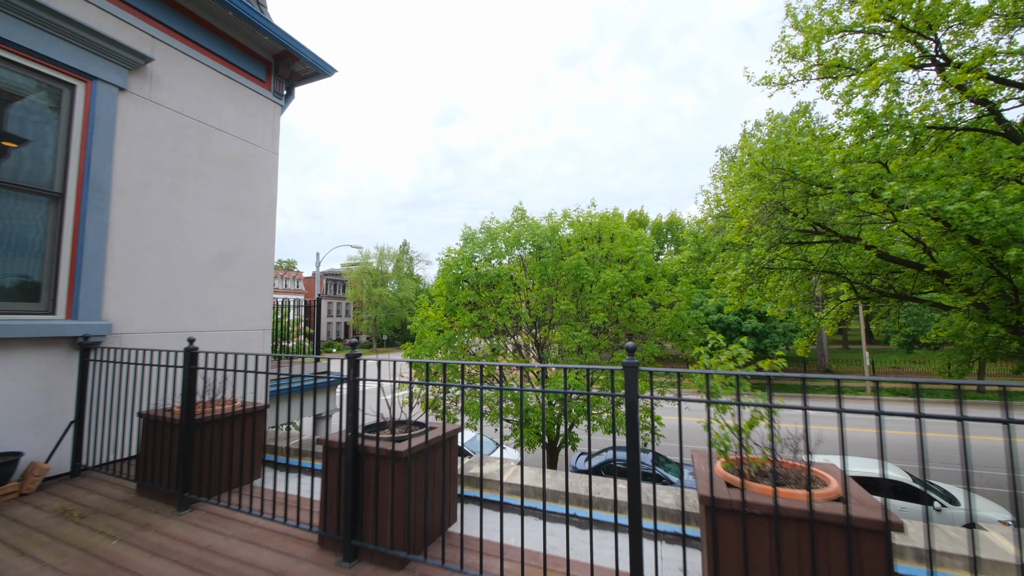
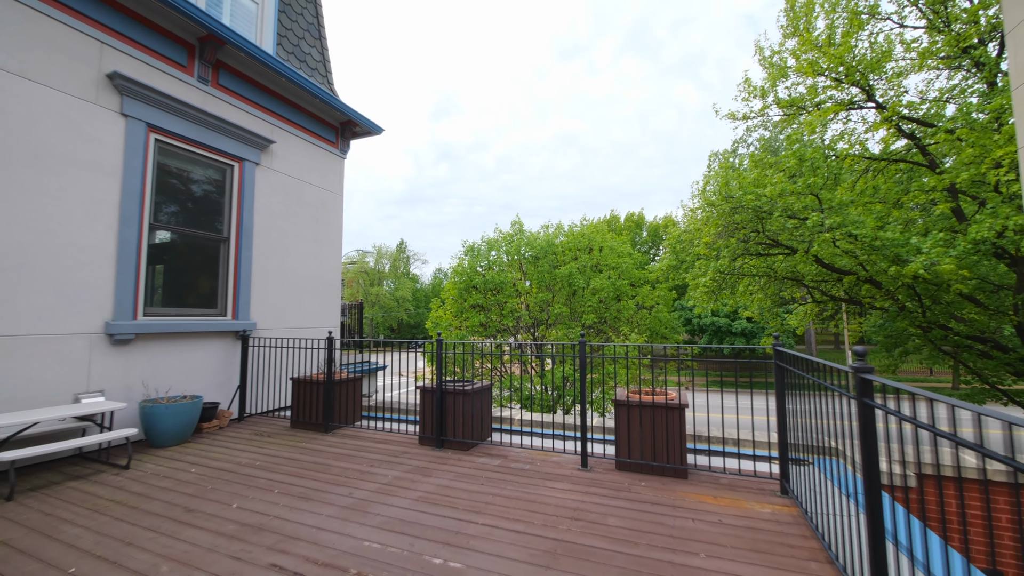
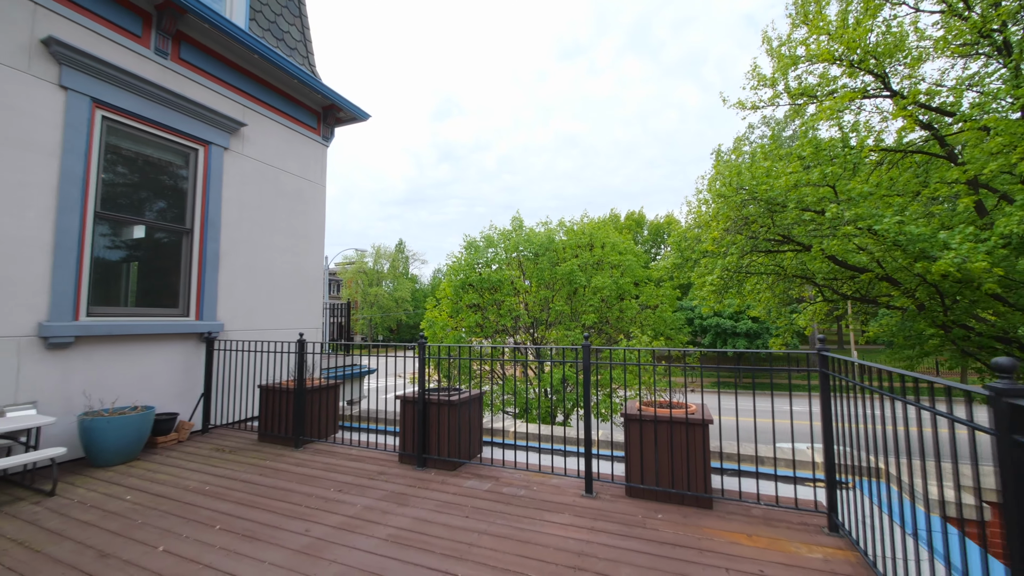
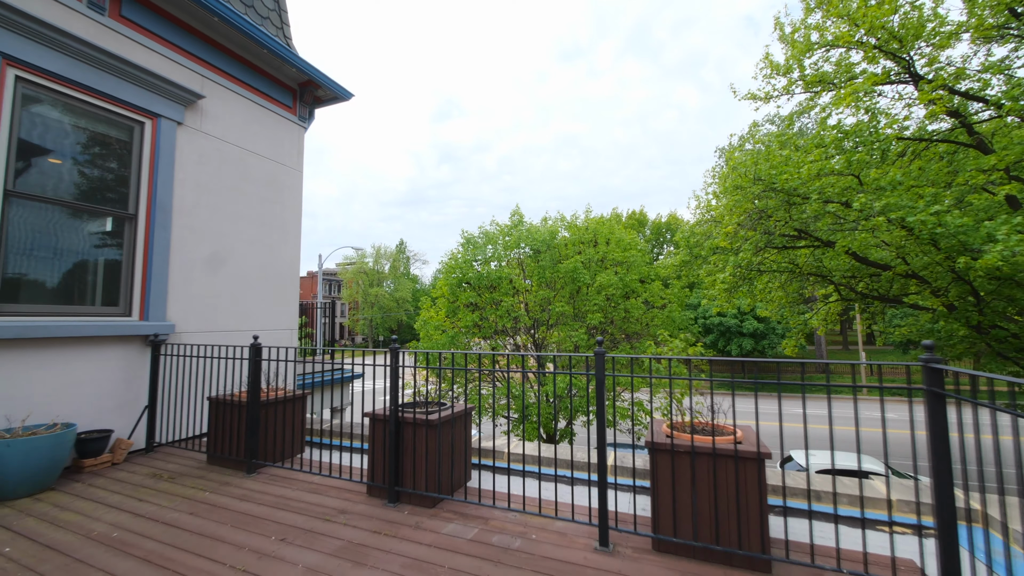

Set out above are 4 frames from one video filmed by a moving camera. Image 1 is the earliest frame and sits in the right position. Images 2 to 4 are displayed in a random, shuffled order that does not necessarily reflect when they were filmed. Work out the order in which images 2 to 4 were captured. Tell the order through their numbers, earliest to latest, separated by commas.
4, 3, 2
